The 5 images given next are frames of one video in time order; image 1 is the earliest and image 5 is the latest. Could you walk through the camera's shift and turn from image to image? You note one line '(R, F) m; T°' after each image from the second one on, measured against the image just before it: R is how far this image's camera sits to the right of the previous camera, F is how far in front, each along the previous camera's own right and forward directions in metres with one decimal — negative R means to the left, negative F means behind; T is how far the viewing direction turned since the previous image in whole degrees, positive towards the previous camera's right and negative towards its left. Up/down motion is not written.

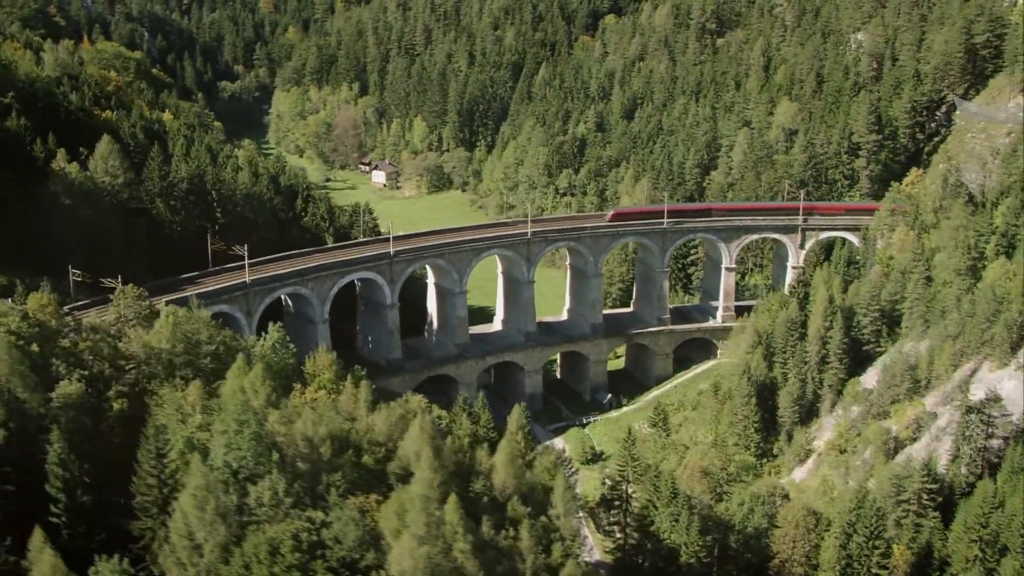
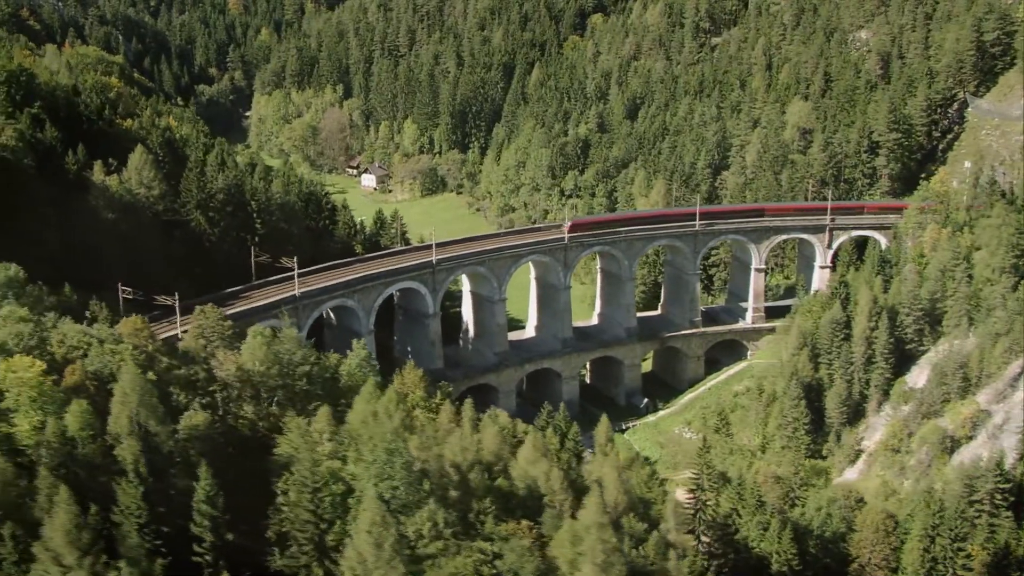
(-5.1, +1.0) m; +3°
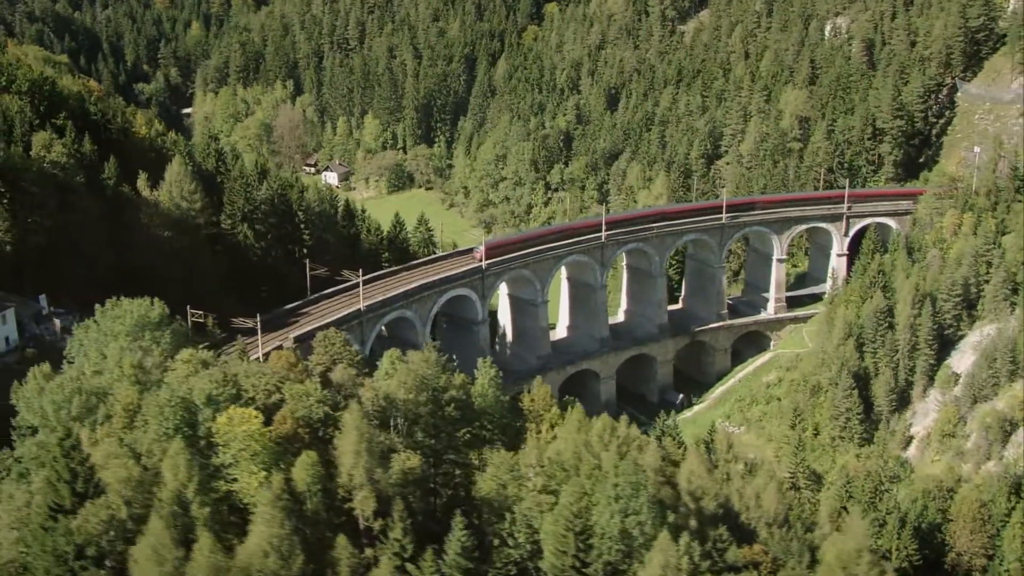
(-7.9, +1.8) m; +6°
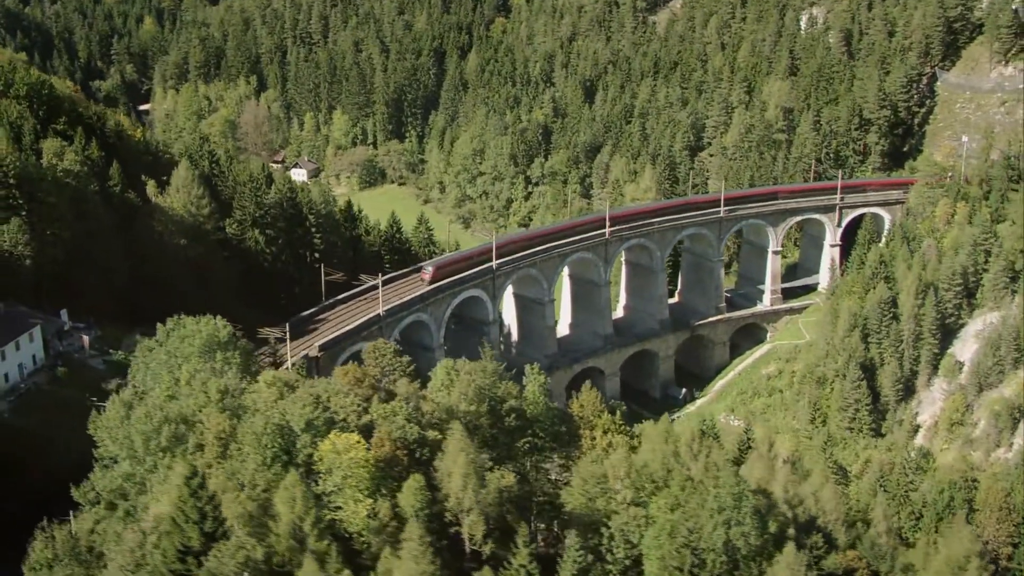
(-3.5, +0.8) m; +3°
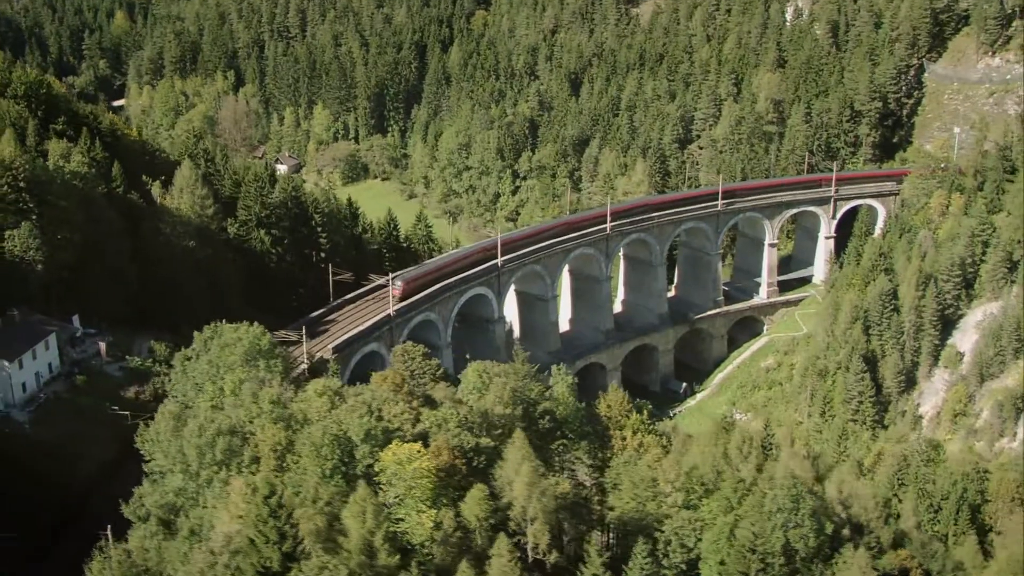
(-2.0, +0.5) m; +2°
